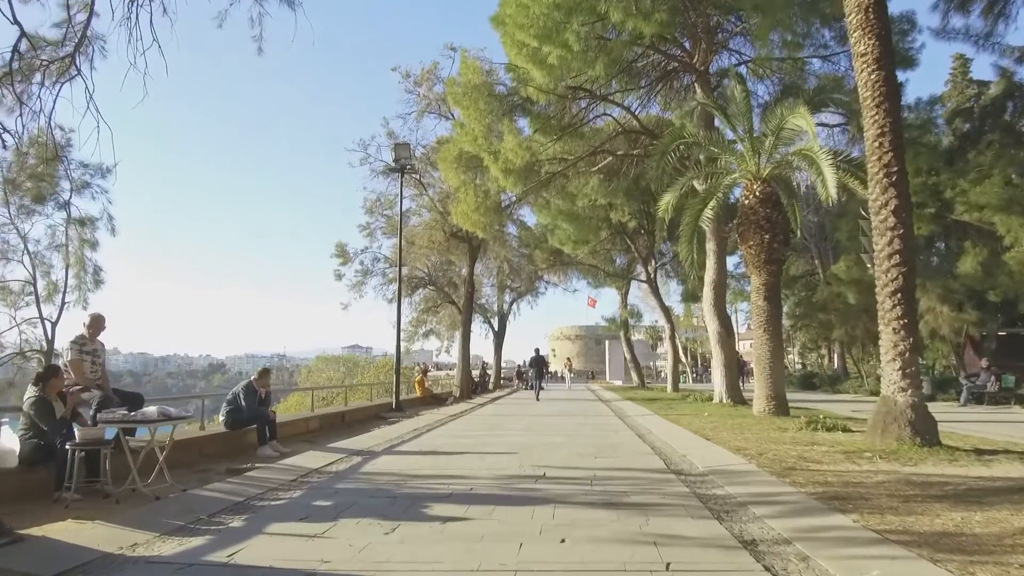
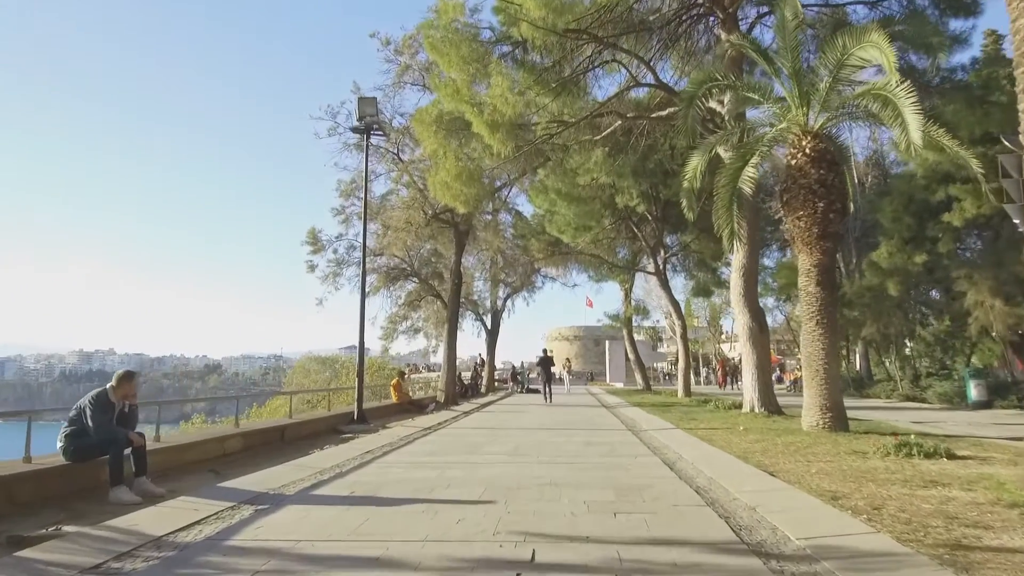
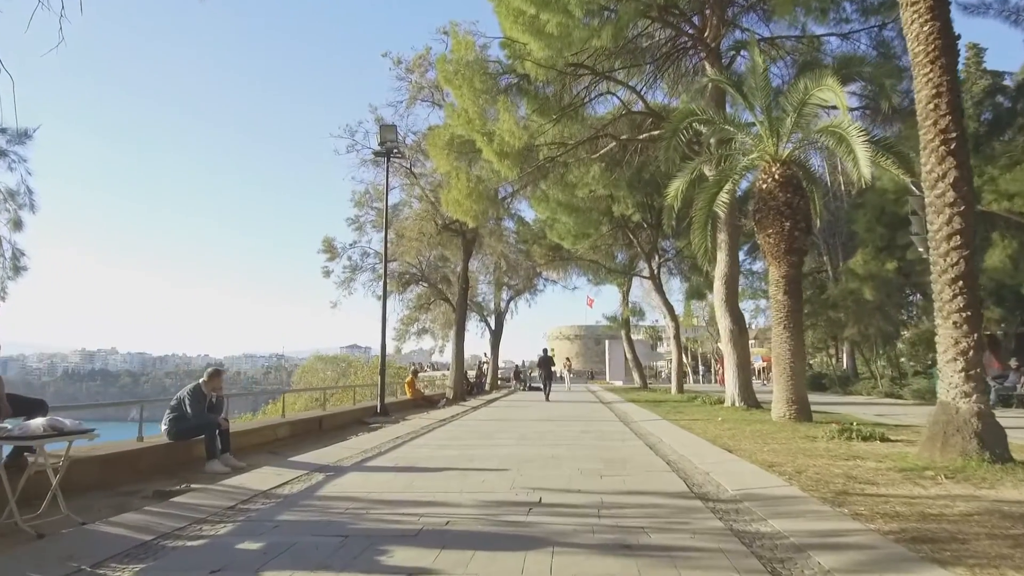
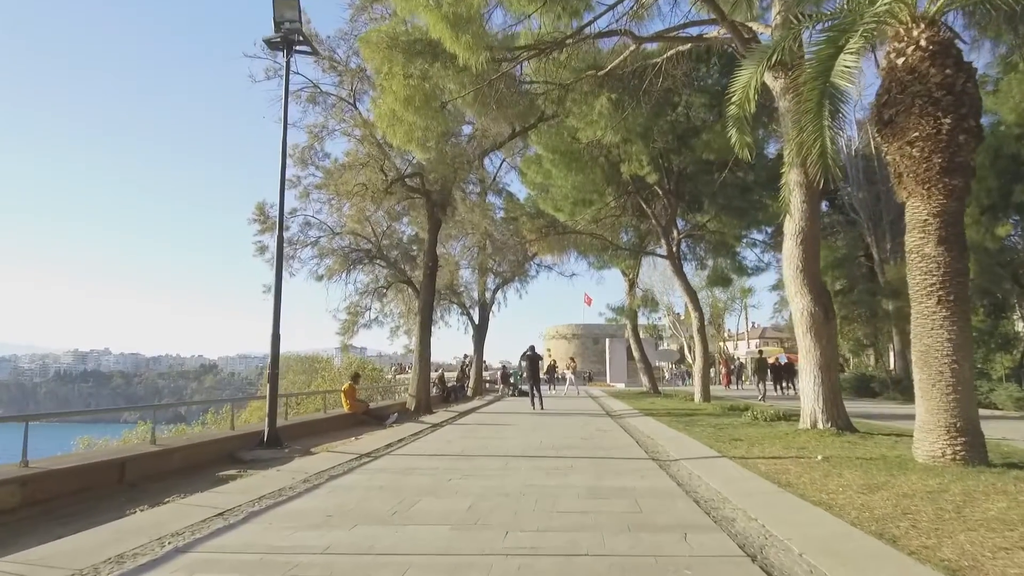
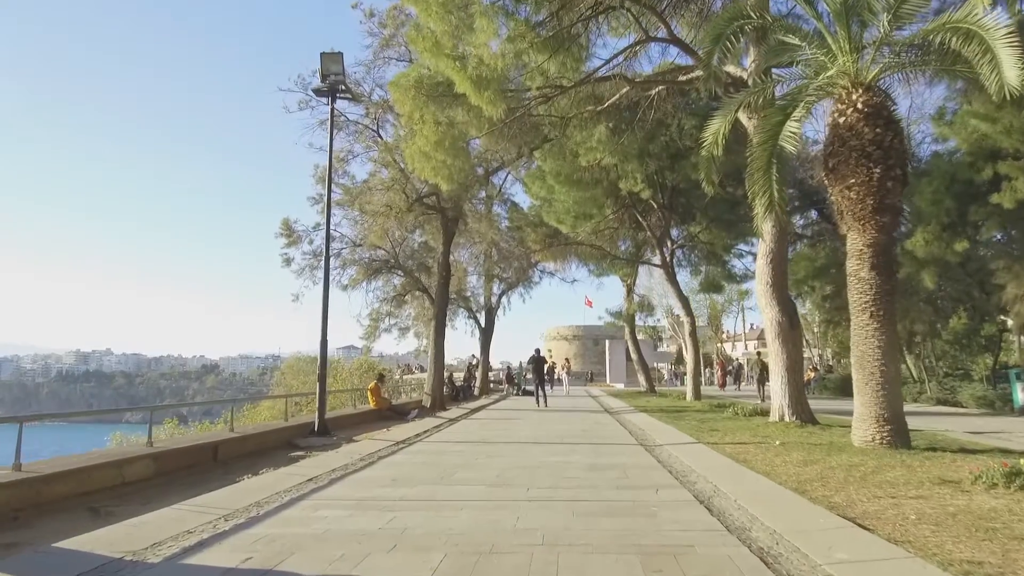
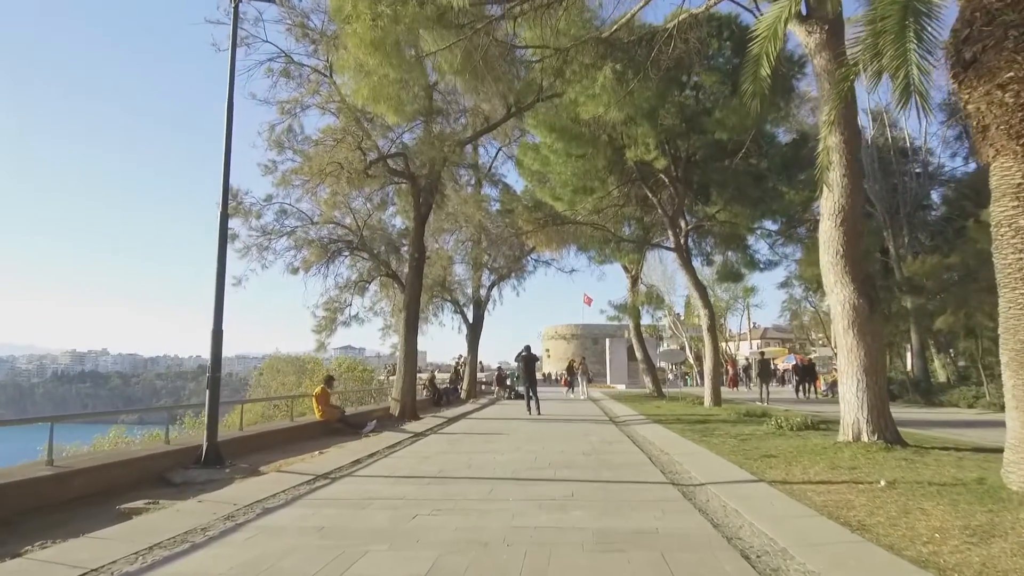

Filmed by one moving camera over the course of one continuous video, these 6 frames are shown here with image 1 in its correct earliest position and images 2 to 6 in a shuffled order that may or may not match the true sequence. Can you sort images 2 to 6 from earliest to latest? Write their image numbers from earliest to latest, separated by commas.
3, 2, 5, 4, 6
